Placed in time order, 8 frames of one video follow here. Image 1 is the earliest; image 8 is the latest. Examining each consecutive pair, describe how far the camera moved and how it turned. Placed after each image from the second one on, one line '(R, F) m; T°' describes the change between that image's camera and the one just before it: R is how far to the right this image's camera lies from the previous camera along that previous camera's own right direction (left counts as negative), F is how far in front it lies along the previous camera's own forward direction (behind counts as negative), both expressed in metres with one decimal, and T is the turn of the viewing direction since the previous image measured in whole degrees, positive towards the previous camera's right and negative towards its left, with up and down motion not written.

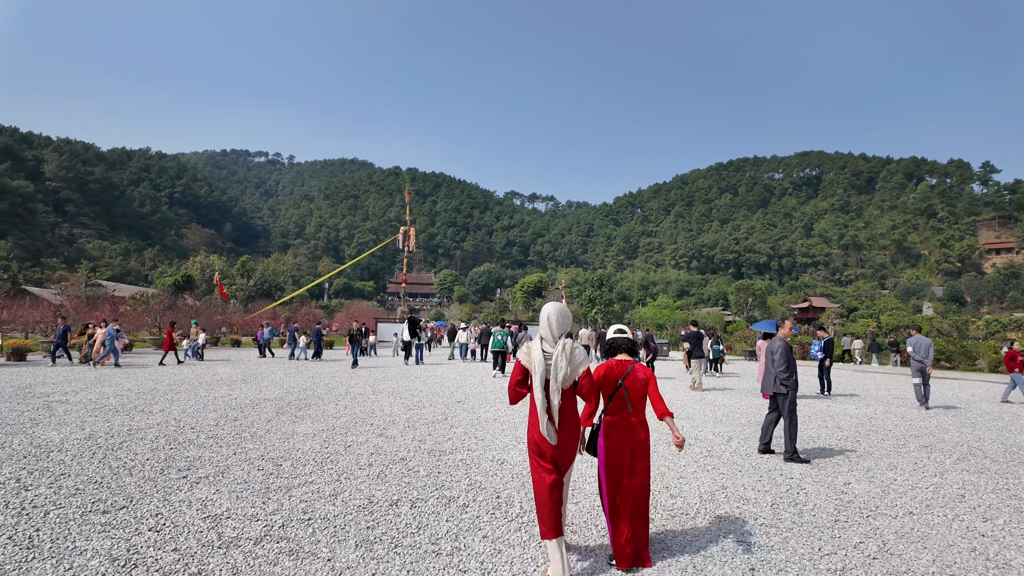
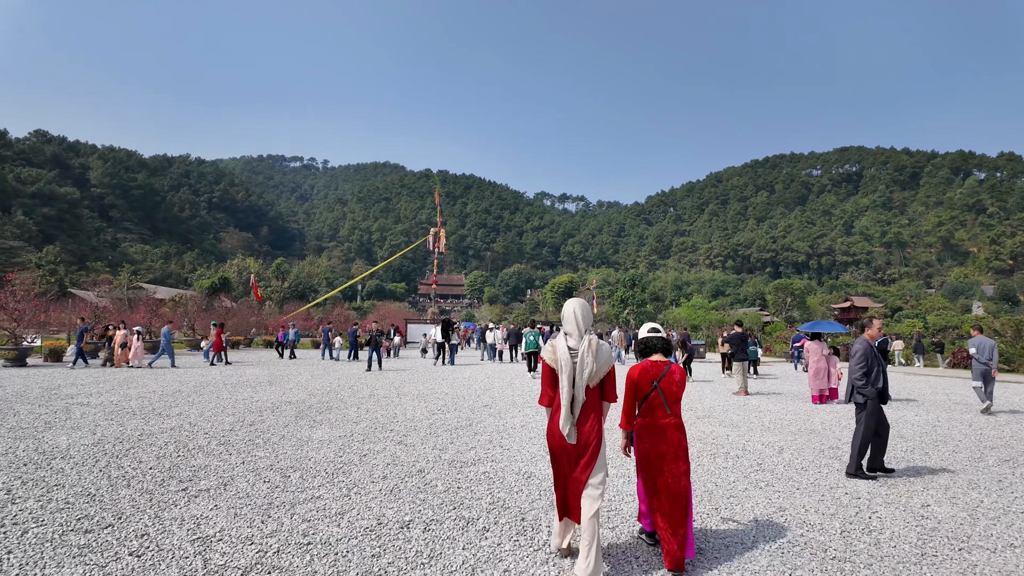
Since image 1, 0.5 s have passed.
(0.0, +0.5) m; -3°
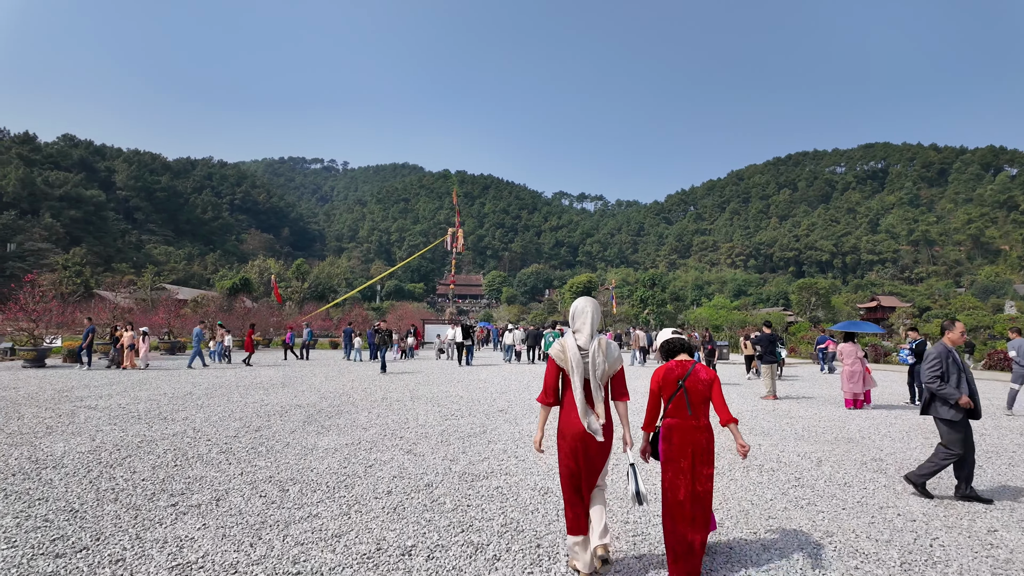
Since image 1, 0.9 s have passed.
(0.0, +0.4) m; -2°
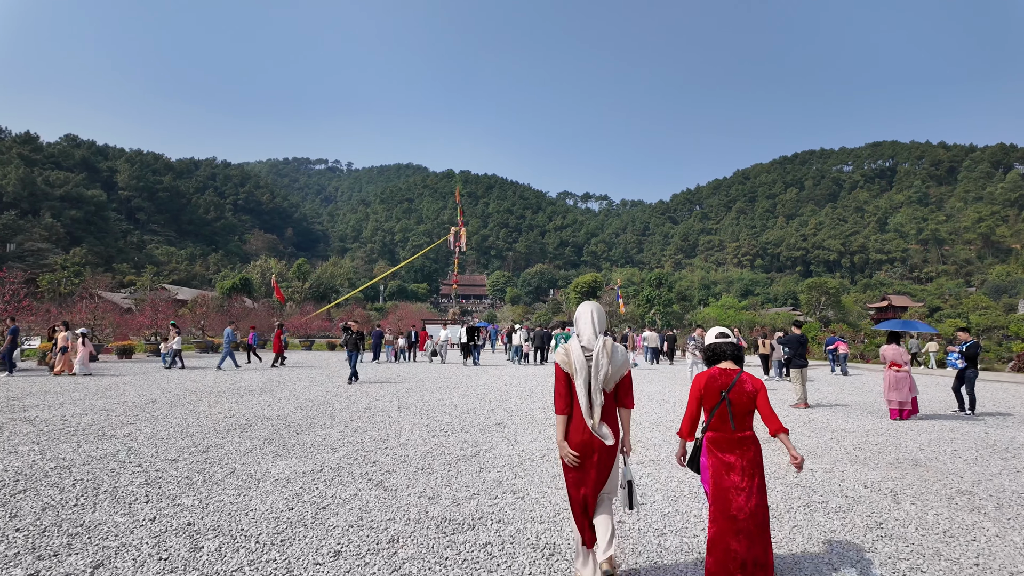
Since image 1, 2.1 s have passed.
(+0.1, +1.1) m; 0°
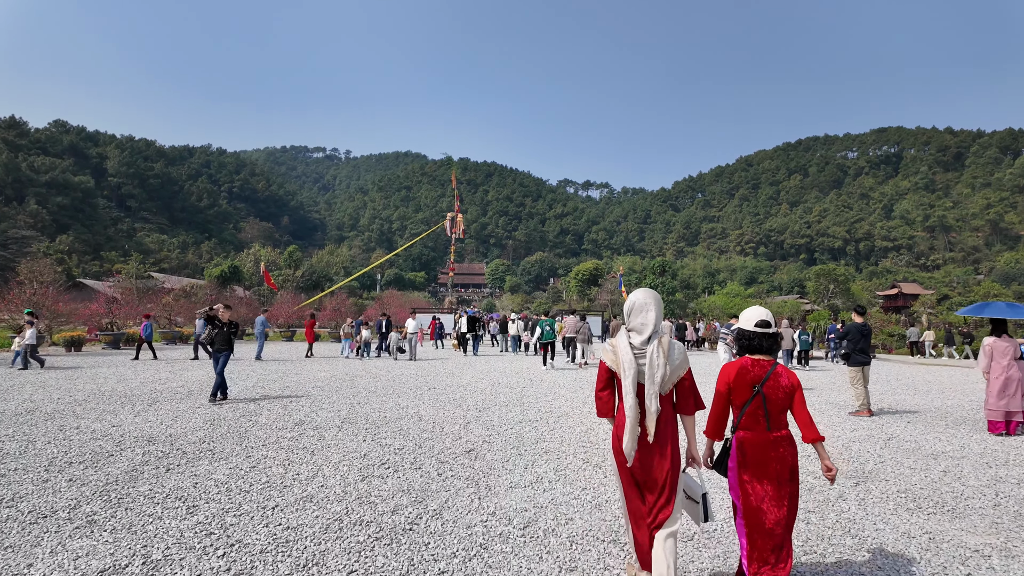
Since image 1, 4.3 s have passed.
(+0.2, +2.1) m; 0°
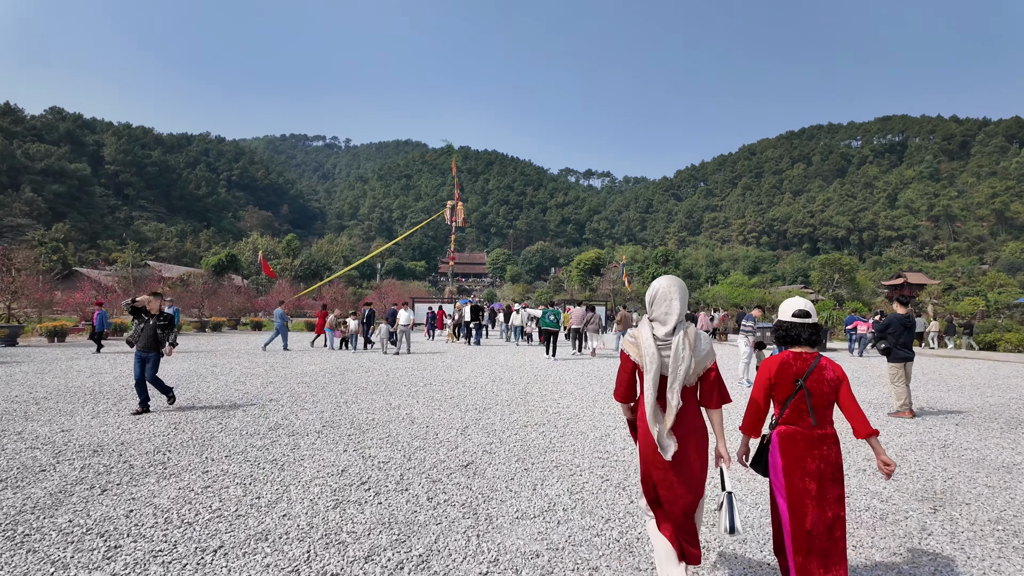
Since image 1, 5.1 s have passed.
(0.0, +0.8) m; 0°
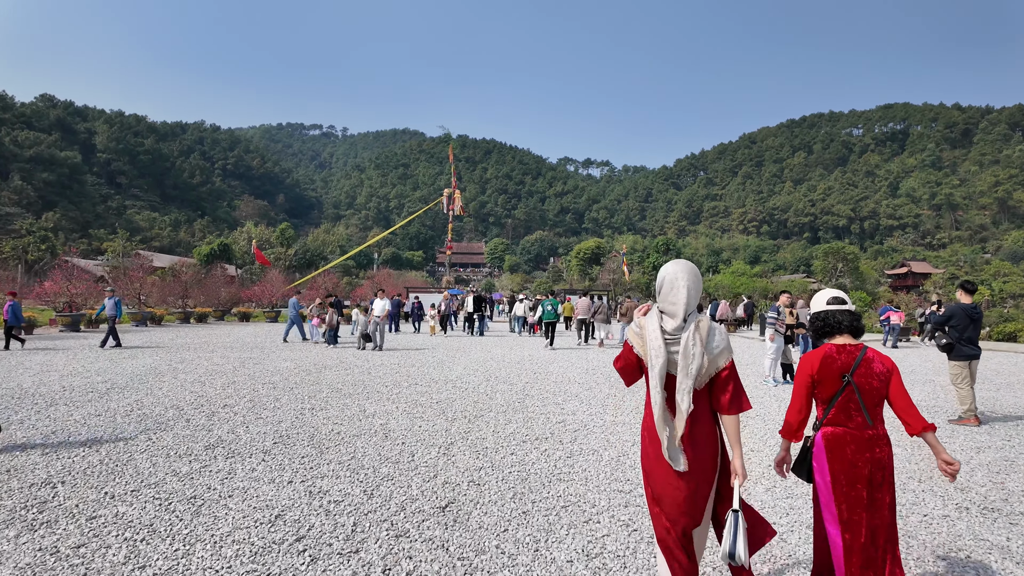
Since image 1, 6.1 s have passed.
(0.0, +1.1) m; 0°
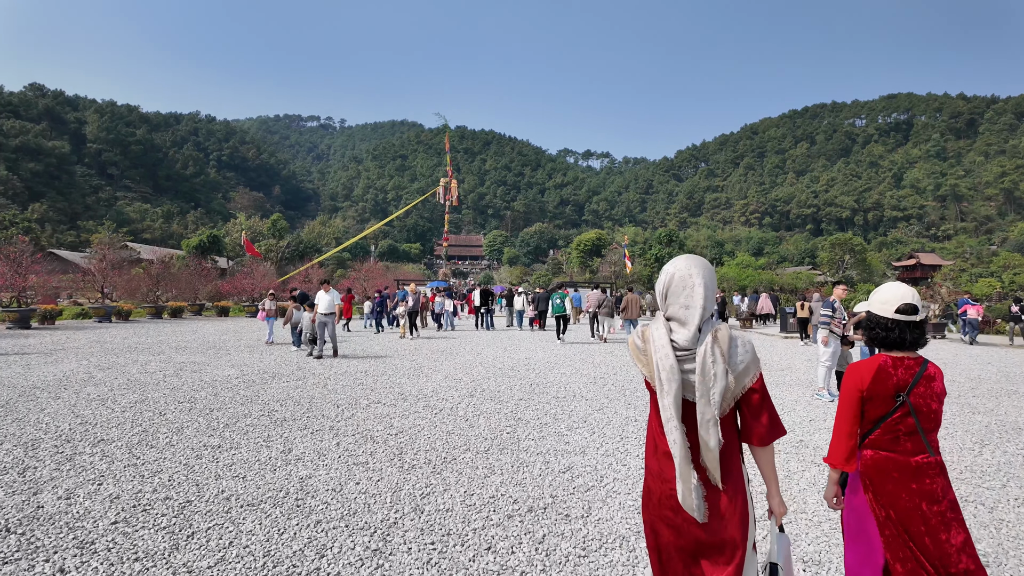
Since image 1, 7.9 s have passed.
(+0.1, +1.7) m; 0°
